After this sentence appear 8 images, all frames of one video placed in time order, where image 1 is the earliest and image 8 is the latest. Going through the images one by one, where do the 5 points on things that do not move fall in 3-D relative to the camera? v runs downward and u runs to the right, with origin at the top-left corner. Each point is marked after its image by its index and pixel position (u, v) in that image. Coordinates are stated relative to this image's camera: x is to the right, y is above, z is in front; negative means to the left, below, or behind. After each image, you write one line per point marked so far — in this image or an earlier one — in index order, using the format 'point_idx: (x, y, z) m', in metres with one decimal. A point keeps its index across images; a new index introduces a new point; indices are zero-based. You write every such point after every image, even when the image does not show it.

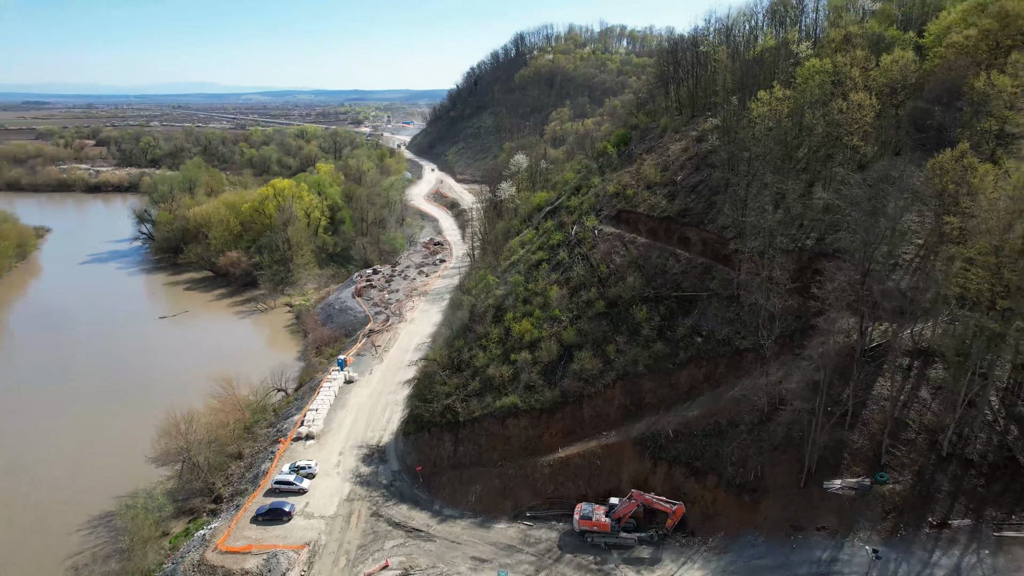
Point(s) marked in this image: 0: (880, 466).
0: (+10.3, -5.0, +18.7) m
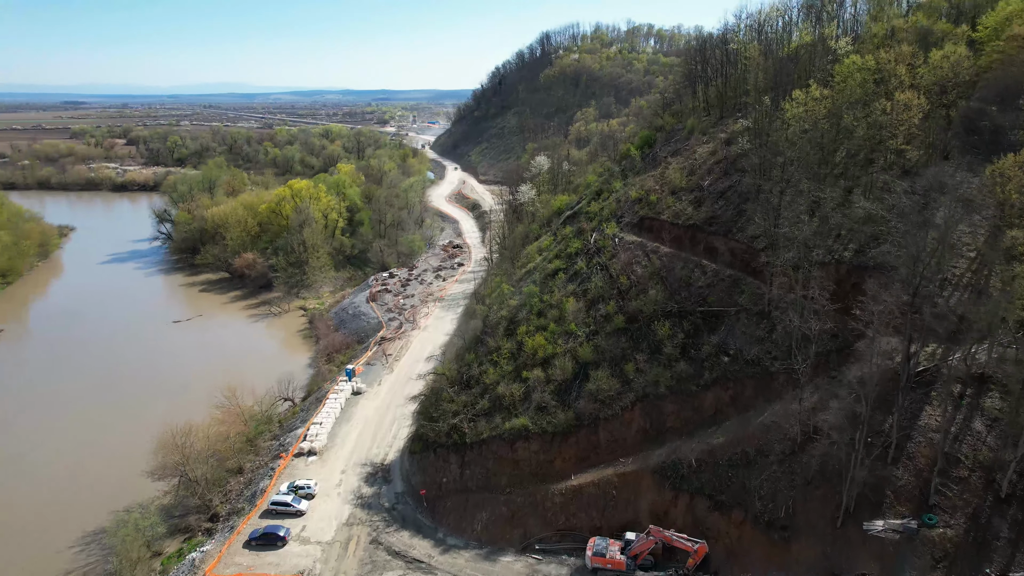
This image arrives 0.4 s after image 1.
0: (+10.5, -5.5, +16.8) m
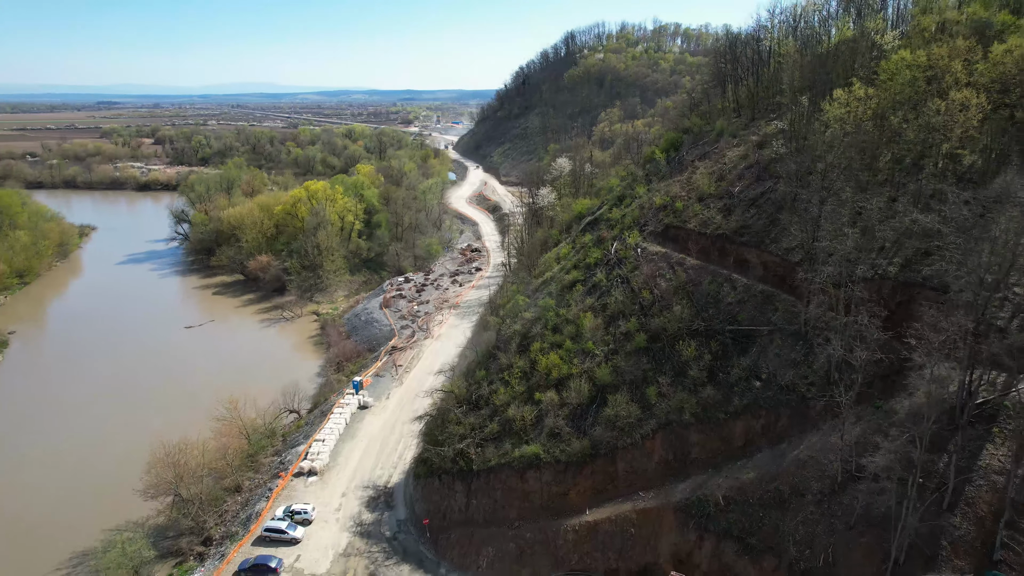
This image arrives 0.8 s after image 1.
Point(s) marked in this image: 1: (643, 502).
0: (+10.6, -6.1, +14.8) m
1: (+3.6, -5.9, +18.6) m
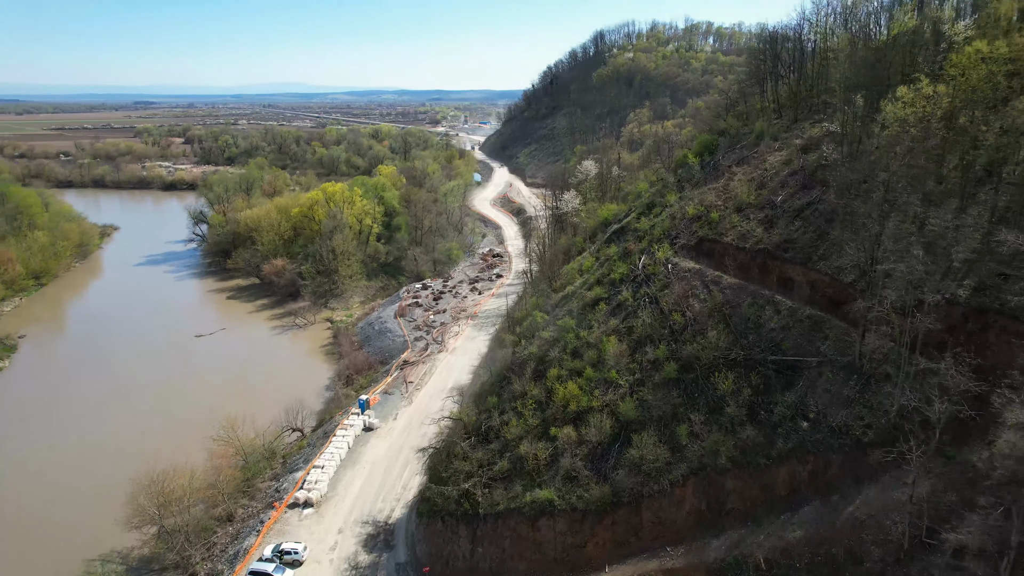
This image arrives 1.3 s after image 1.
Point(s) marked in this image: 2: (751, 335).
0: (+10.7, -6.8, +12.1) m
1: (+3.9, -6.6, +16.2) m
2: (+6.8, -1.3, +19.1) m
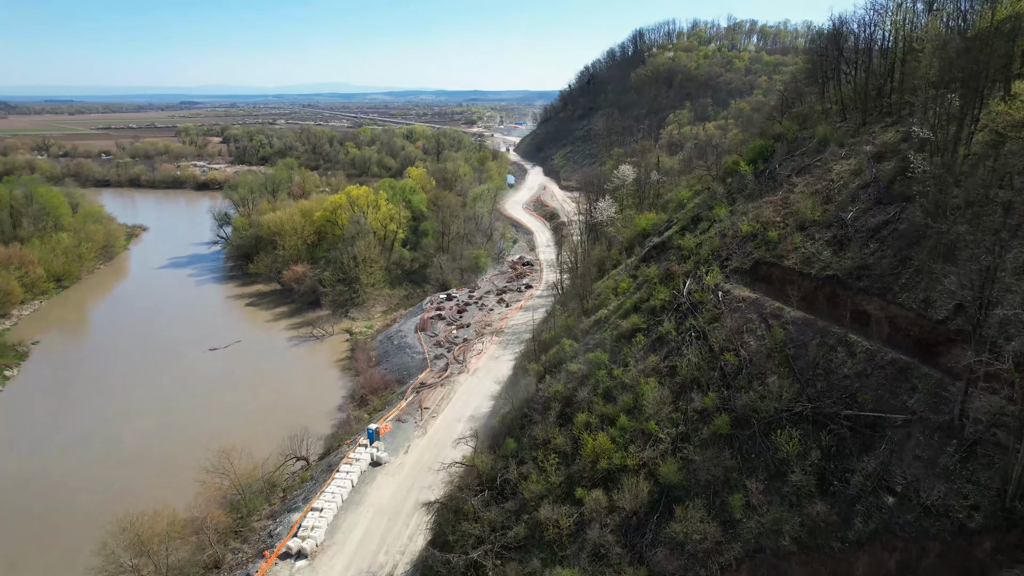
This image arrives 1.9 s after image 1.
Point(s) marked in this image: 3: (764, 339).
0: (+10.7, -7.8, +8.7) m
1: (+4.1, -7.4, +13.1) m
2: (+7.3, -2.2, +15.9) m
3: (+6.5, -1.3, +17.3) m
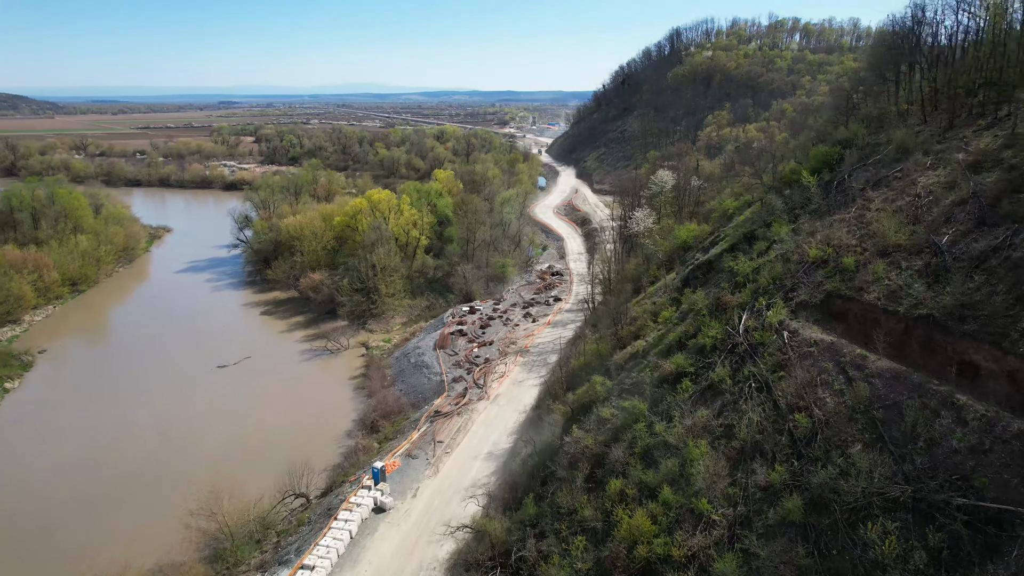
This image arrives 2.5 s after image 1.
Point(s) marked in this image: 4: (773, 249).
0: (+10.6, -8.7, +5.2) m
1: (+4.3, -8.3, +9.9) m
2: (+7.7, -3.2, +12.5) m
3: (+7.0, -2.2, +14.0) m
4: (+7.6, +1.1, +19.4) m
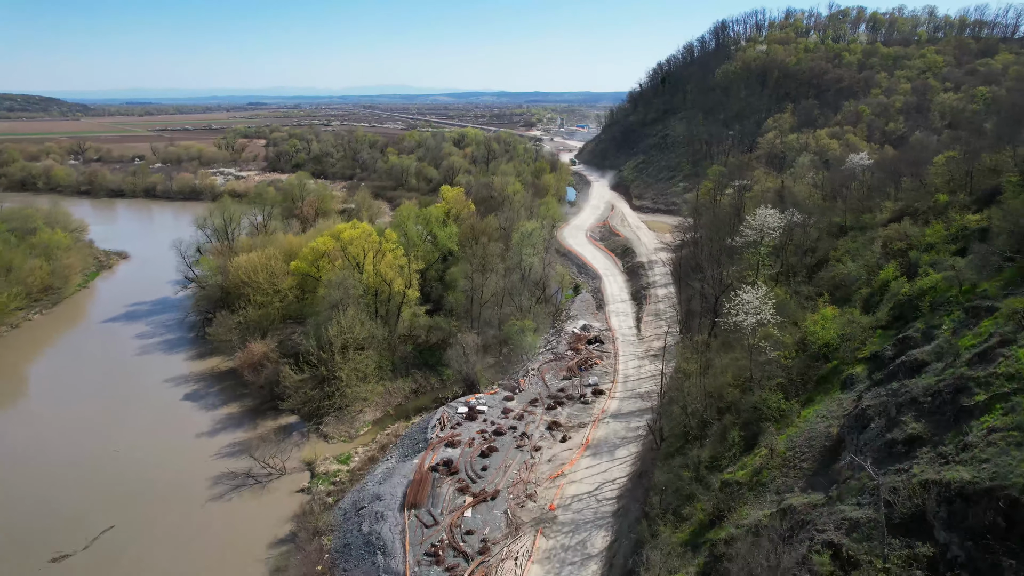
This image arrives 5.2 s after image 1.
0: (+9.9, -12.8, -9.5) m
1: (+3.7, -12.3, -4.6) m
2: (+7.2, -7.2, -2.1) m
3: (+6.6, -6.3, -0.5) m
4: (+7.5, -2.9, +4.8) m
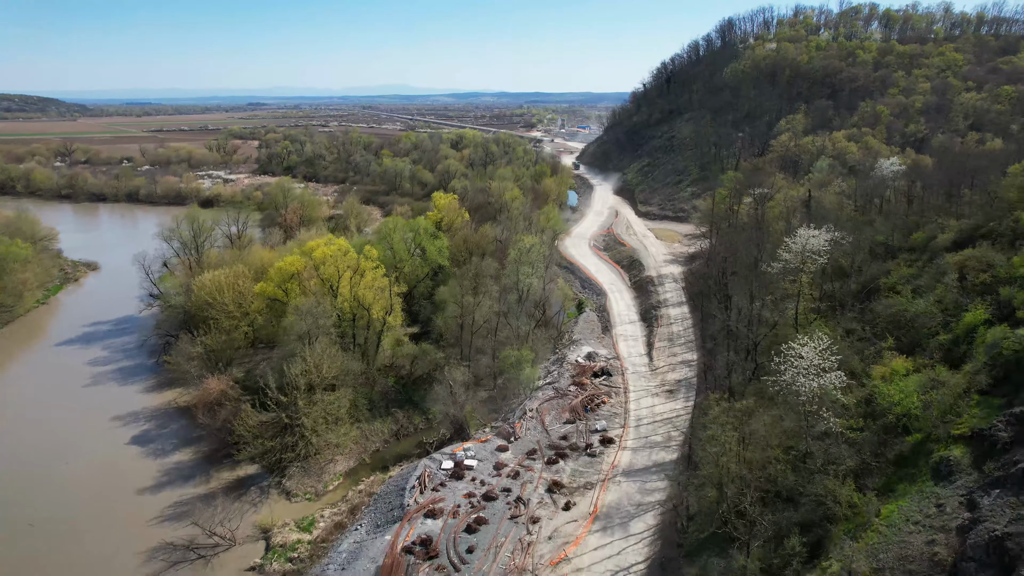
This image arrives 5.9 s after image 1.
0: (+9.6, -14.0, -14.1) m
1: (+3.4, -13.6, -9.1) m
2: (+7.0, -8.4, -6.6) m
3: (+6.3, -7.5, -5.1) m
4: (+7.2, -4.2, +0.3) m
